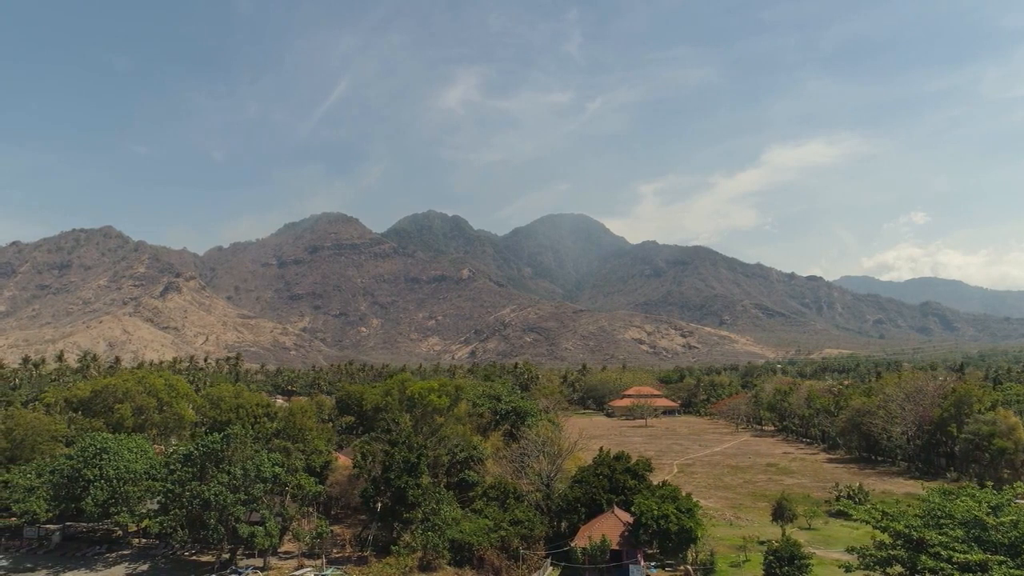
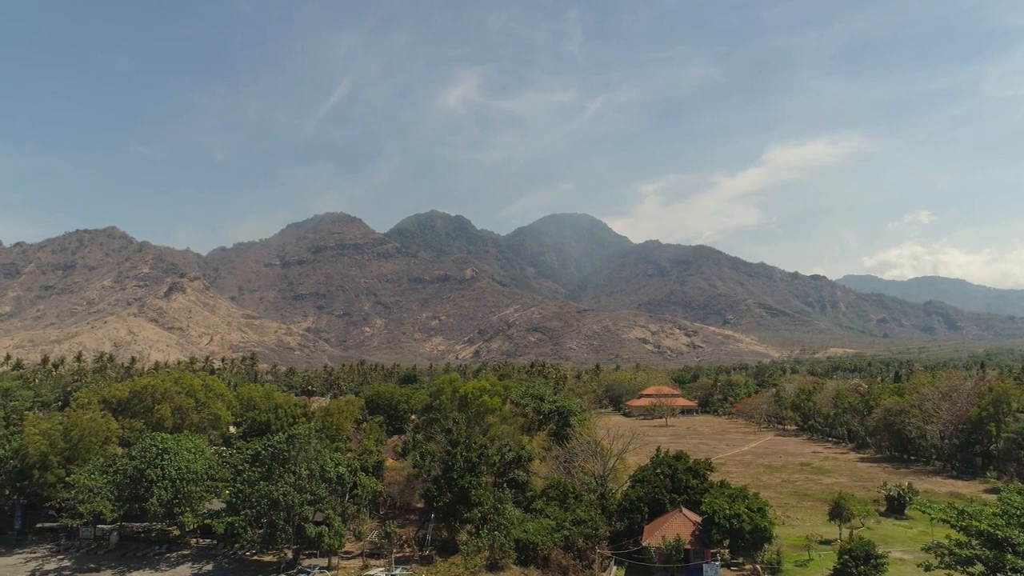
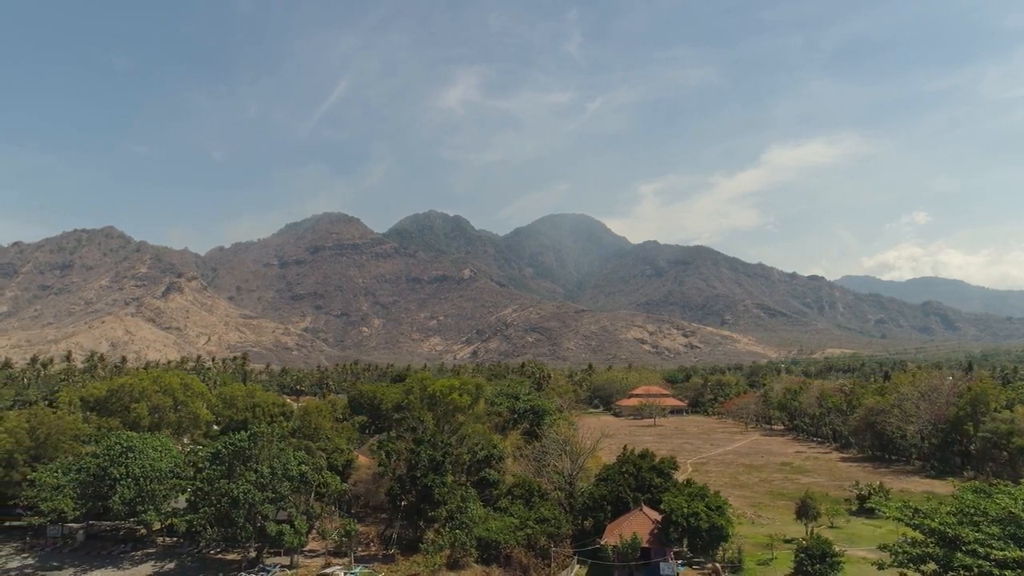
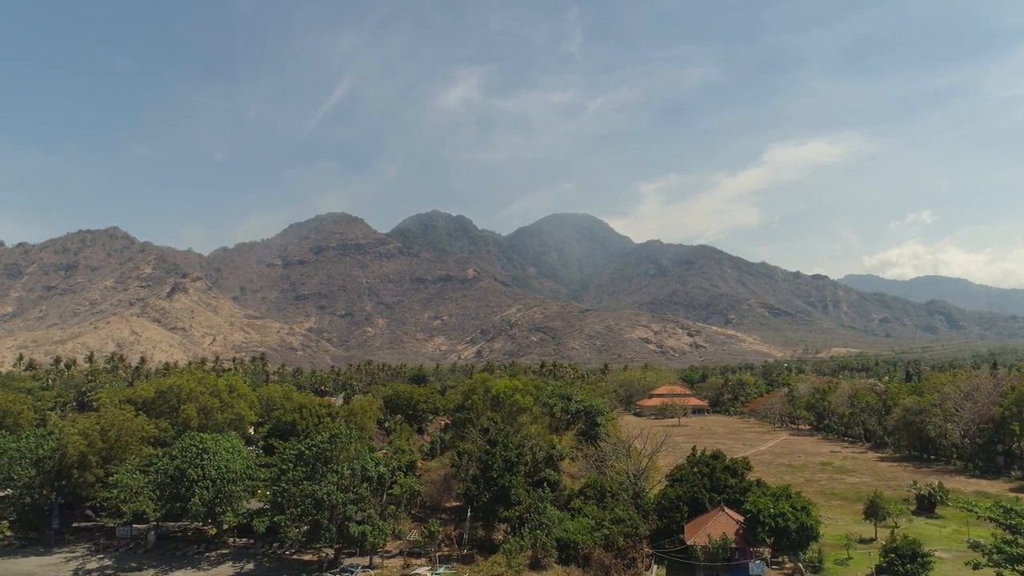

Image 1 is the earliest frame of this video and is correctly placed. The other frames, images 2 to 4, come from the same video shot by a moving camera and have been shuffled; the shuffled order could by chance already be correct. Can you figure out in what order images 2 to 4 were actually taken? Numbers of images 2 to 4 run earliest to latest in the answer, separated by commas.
3, 2, 4
